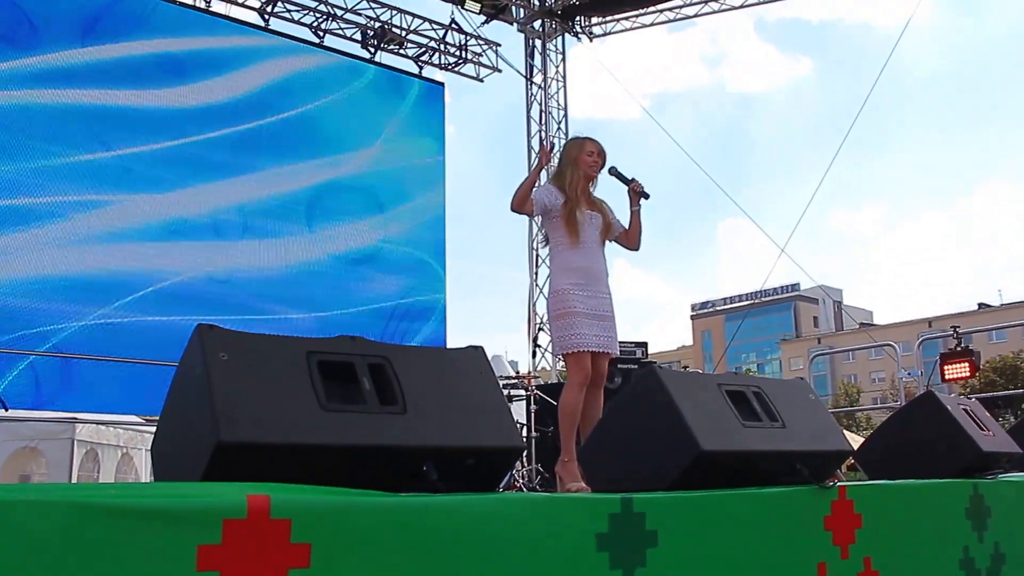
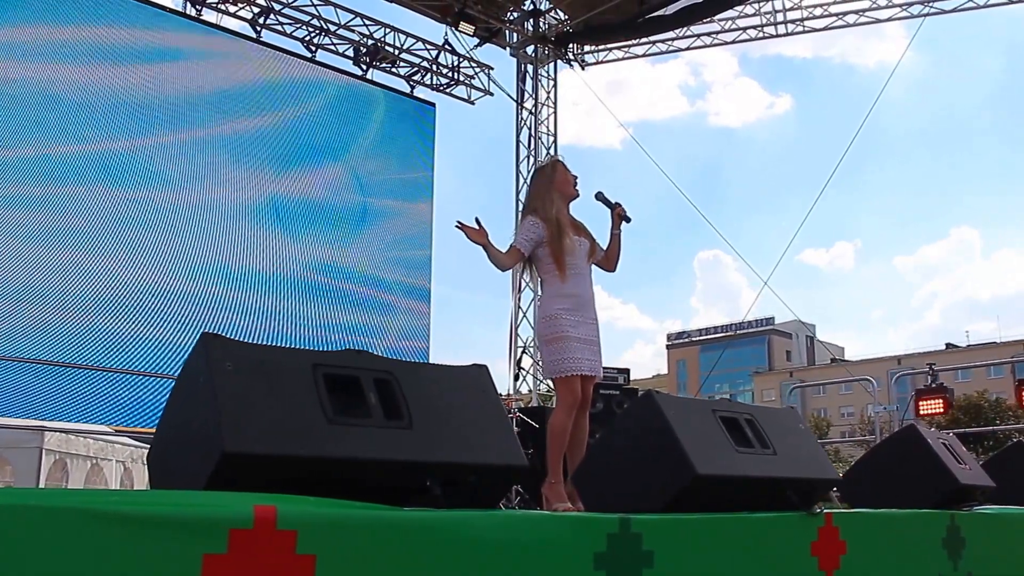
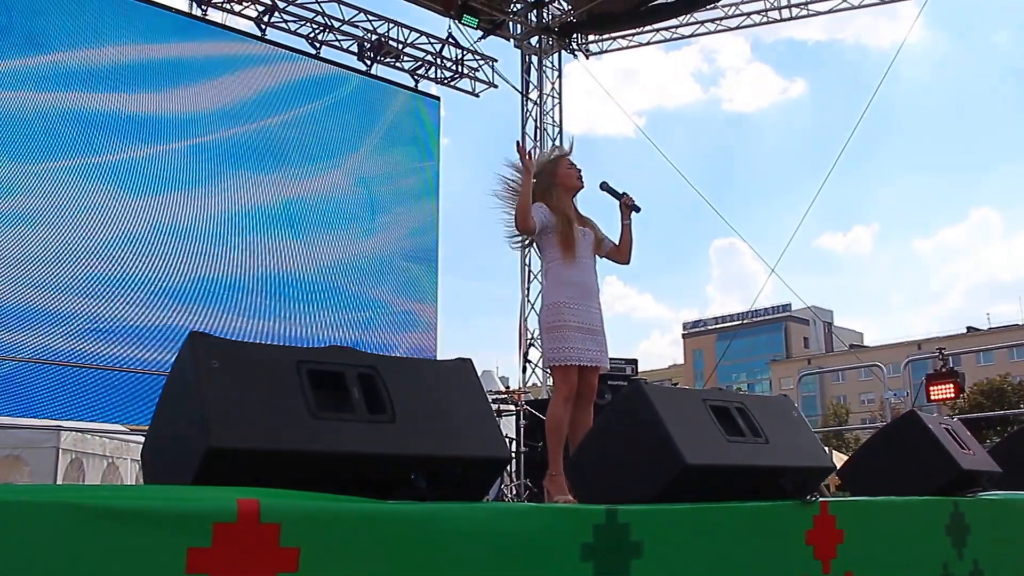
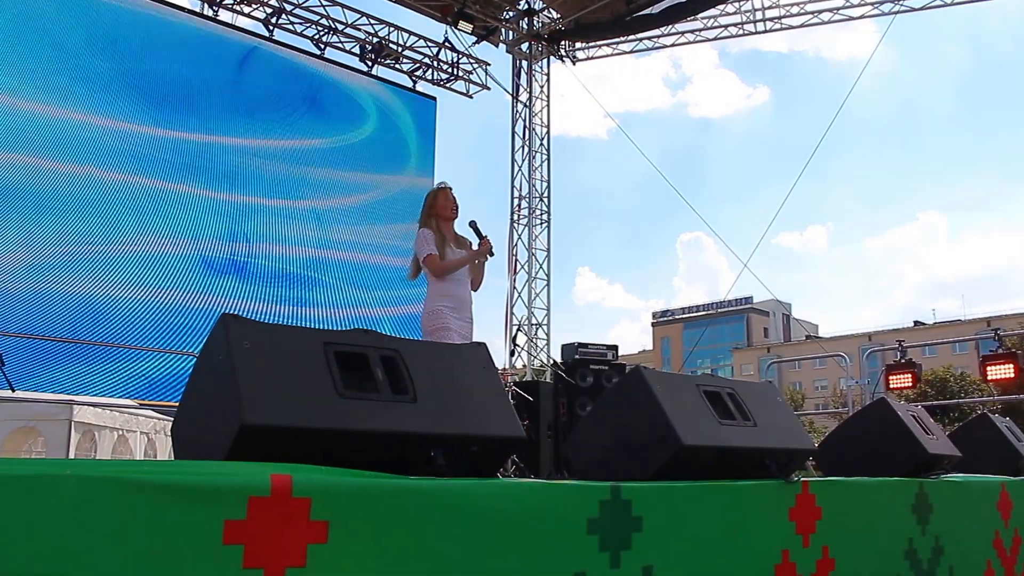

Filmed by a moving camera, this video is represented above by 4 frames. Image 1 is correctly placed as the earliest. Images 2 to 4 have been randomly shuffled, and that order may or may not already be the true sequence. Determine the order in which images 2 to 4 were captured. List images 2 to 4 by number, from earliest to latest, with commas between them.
3, 2, 4
